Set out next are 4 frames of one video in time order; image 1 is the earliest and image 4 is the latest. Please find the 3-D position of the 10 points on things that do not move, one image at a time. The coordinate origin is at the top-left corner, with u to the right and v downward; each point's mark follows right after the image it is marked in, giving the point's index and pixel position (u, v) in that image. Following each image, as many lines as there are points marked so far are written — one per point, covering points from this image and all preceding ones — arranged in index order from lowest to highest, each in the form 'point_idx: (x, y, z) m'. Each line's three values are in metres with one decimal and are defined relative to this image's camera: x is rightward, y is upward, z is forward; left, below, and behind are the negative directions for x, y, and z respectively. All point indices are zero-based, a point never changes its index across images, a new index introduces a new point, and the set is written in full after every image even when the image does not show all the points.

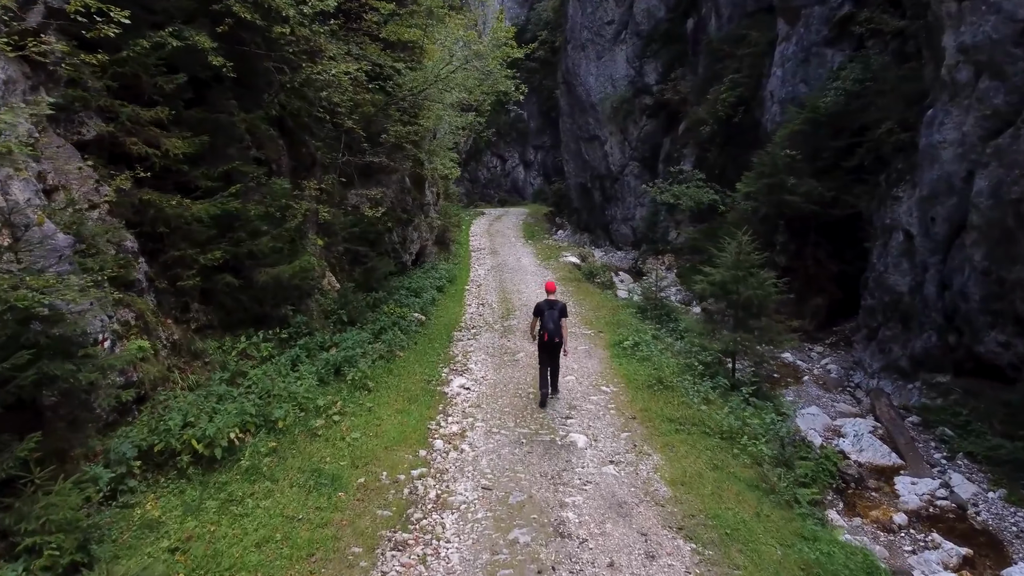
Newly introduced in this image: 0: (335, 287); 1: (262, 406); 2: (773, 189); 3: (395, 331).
0: (-3.0, 0.0, +12.9) m
1: (-2.6, -1.2, +8.0) m
2: (+5.1, +1.9, +15.0) m
3: (-1.9, -0.7, +12.4) m
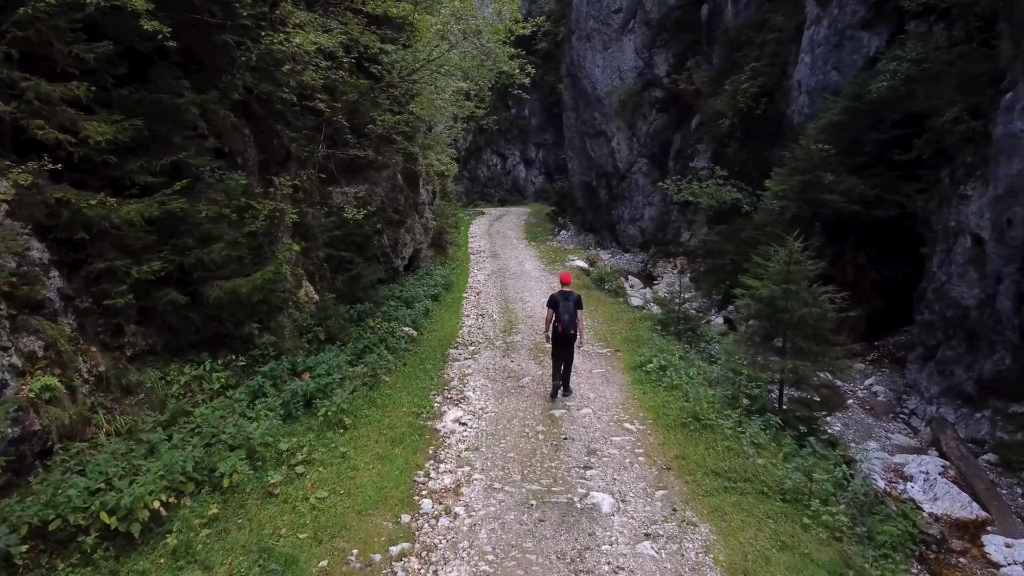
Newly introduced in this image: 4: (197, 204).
0: (-2.9, -0.2, +11.3) m
1: (-2.6, -1.4, +6.4) m
2: (+5.2, +1.8, +13.4) m
3: (-1.8, -0.9, +10.7) m
4: (-3.2, +0.9, +7.9) m
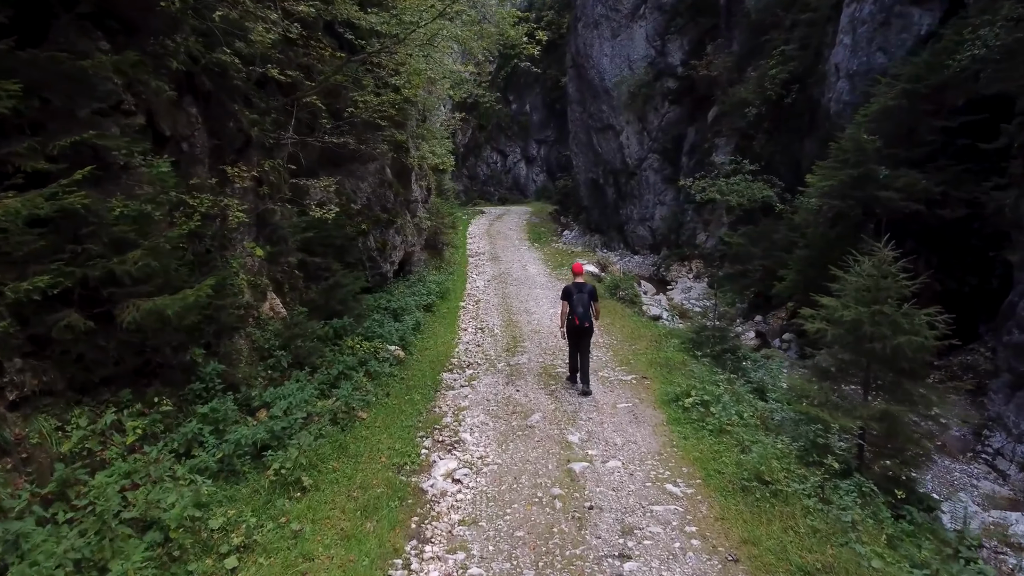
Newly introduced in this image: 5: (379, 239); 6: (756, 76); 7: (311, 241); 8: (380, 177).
0: (-2.8, -0.3, +9.4) m
1: (-2.5, -1.6, +4.6) m
2: (+5.2, +1.6, +11.5) m
3: (-1.8, -1.1, +8.9) m
4: (-3.2, +0.7, +6.0) m
5: (-2.4, +0.9, +13.8) m
6: (+5.8, +5.0, +18.1) m
7: (-2.9, +0.7, +11.0) m
8: (-2.4, +2.0, +14.1) m
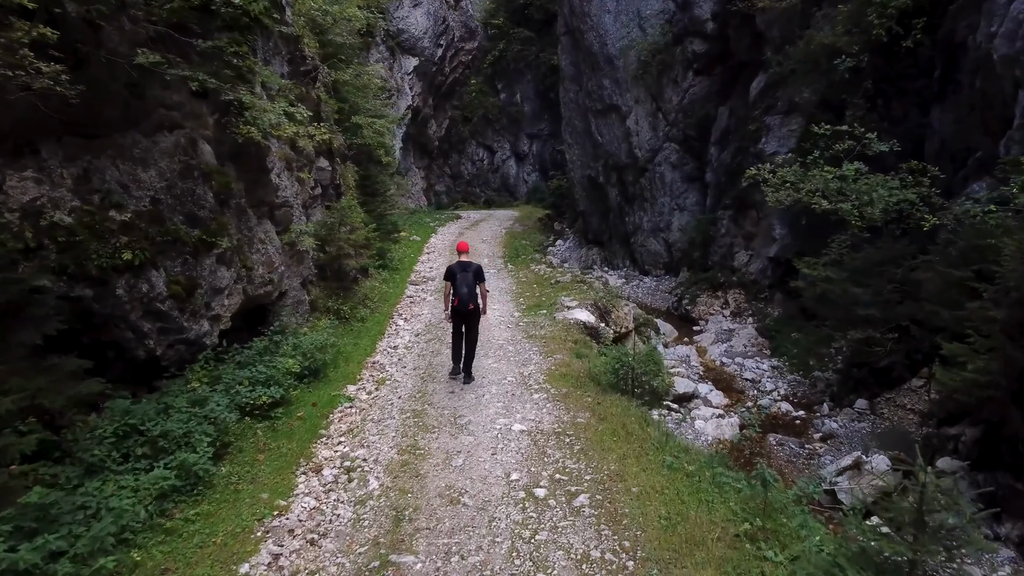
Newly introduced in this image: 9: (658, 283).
0: (-3.6, -1.1, +2.9) m
1: (-3.3, -2.3, -2.0) m
2: (+4.5, +0.8, +5.0) m
3: (-2.6, -1.8, +2.4) m
4: (-3.9, 0.0, -0.5) m
5: (-3.2, +0.1, +7.2) m
6: (+5.0, +4.2, +11.6) m
7: (-3.7, -0.1, +4.5) m
8: (-3.2, +1.3, +7.6) m
9: (+3.5, +0.1, +18.3) m
